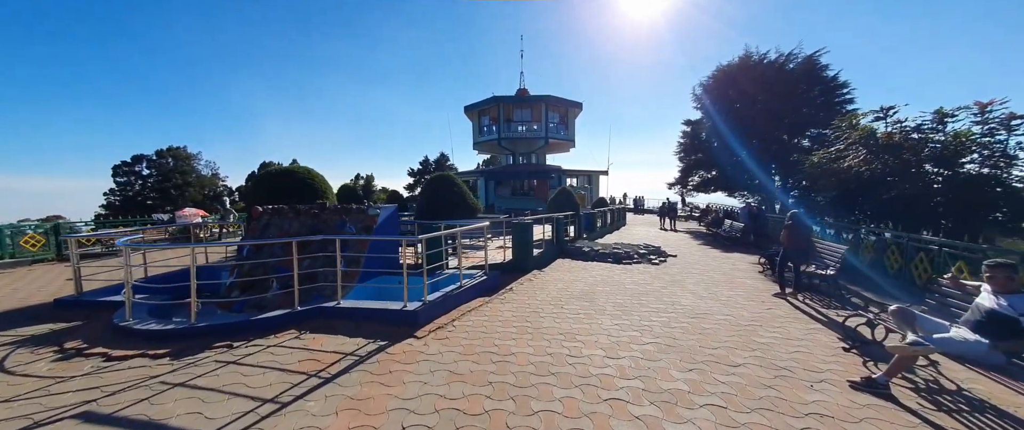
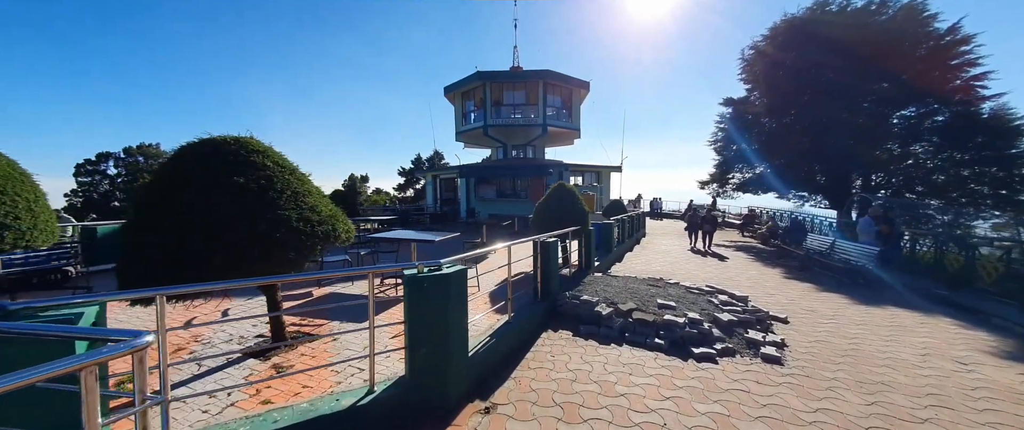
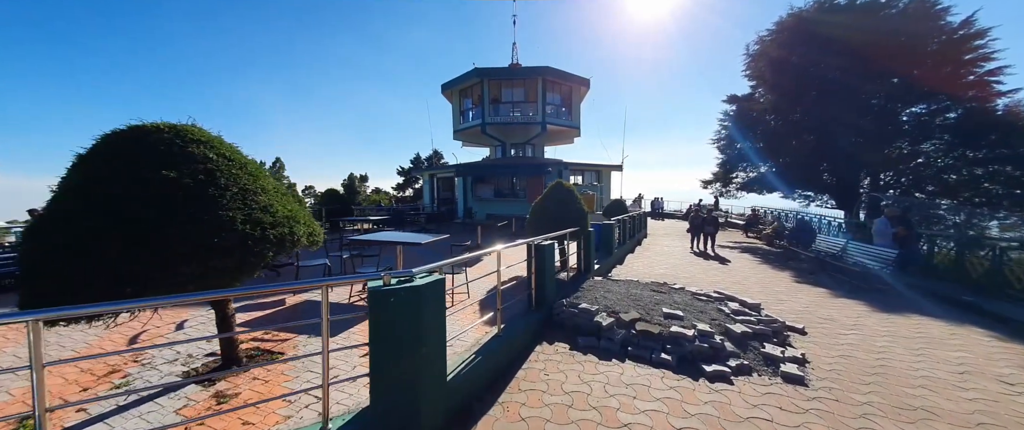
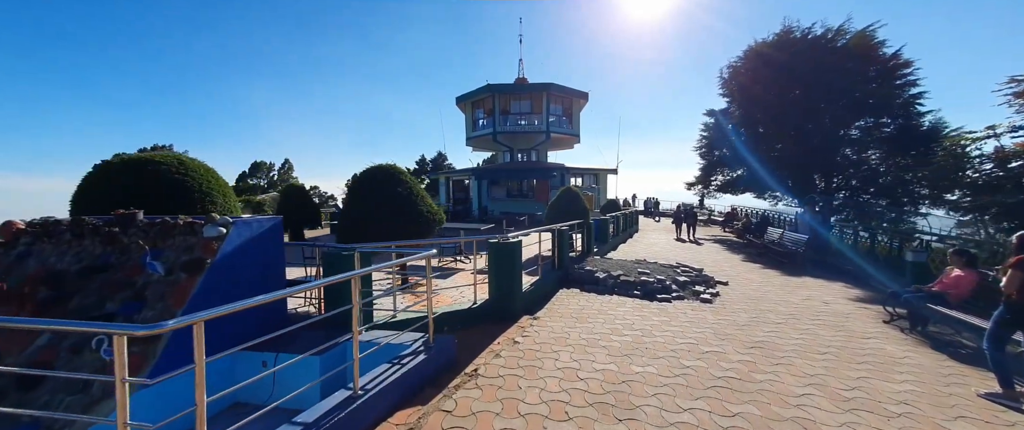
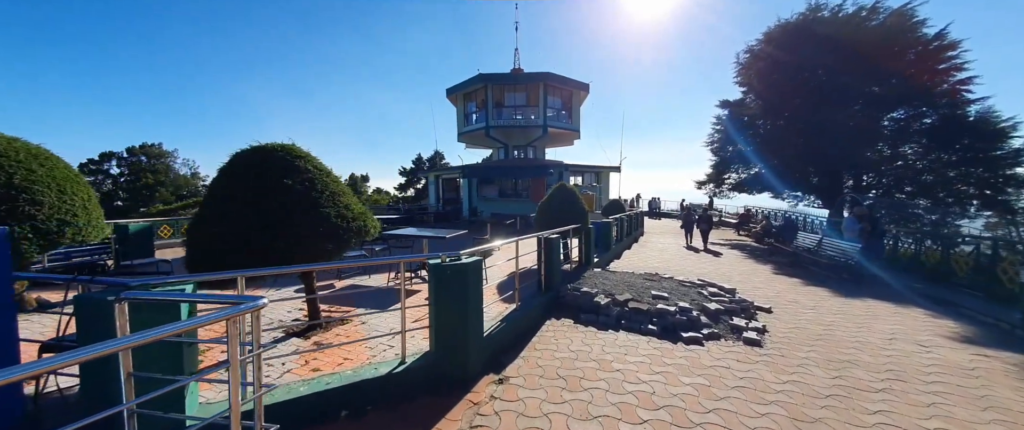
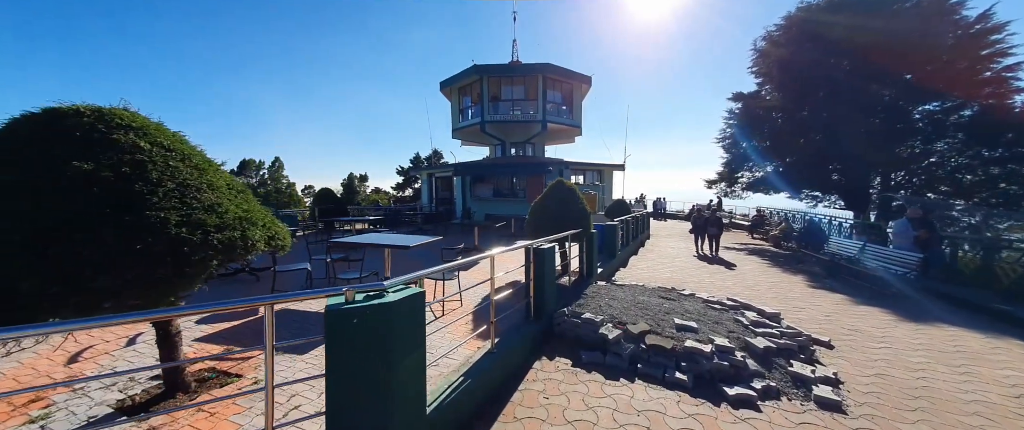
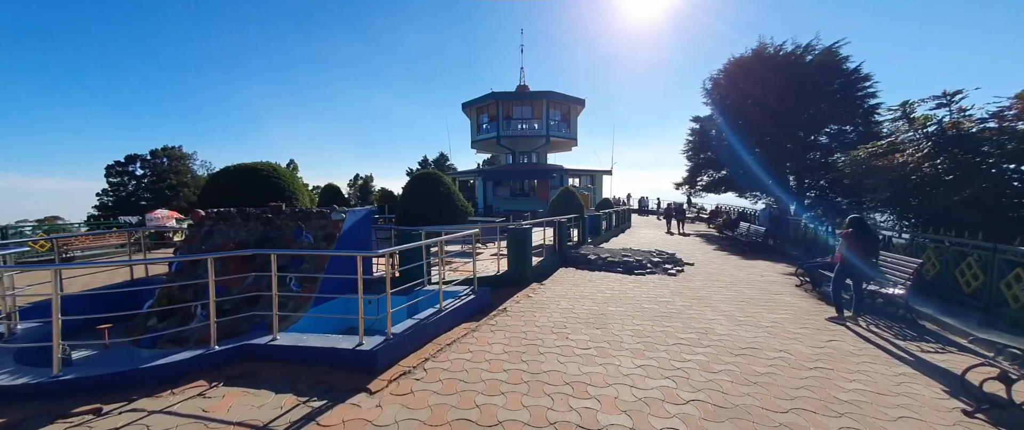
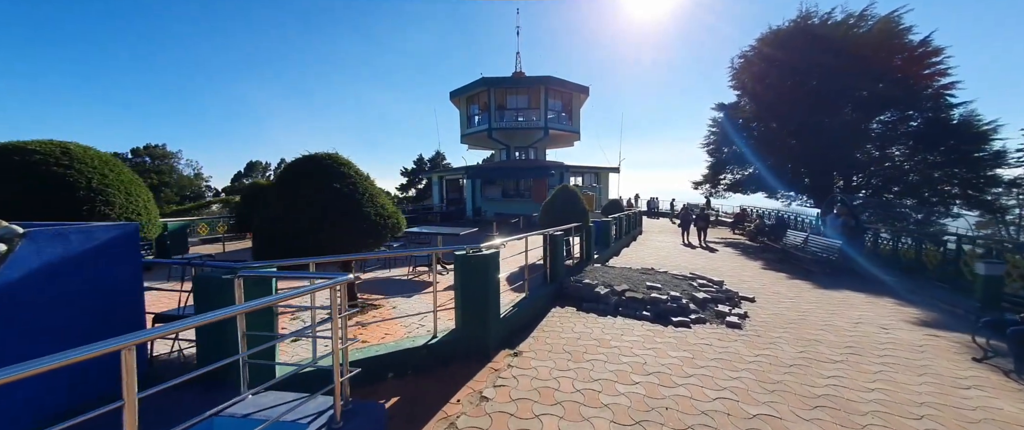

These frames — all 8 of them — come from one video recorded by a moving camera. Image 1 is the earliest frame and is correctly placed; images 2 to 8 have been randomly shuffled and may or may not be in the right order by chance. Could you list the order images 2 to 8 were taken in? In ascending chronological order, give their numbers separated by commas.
7, 4, 8, 5, 2, 3, 6
